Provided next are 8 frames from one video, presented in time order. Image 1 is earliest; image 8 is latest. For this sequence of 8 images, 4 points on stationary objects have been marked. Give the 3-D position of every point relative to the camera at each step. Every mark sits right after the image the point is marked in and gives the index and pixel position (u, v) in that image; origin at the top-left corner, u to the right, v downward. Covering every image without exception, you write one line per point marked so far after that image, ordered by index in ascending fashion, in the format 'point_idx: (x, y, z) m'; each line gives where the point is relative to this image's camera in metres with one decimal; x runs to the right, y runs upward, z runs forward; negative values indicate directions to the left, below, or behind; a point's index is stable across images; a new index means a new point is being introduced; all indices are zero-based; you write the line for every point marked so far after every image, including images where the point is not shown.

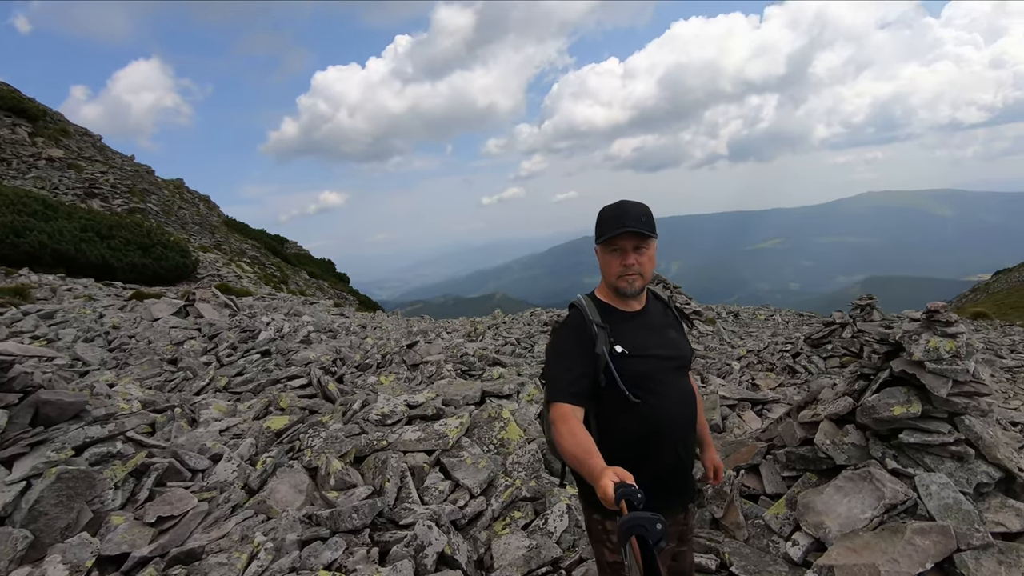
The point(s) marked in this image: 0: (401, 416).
0: (-2.2, -2.5, +10.5) m
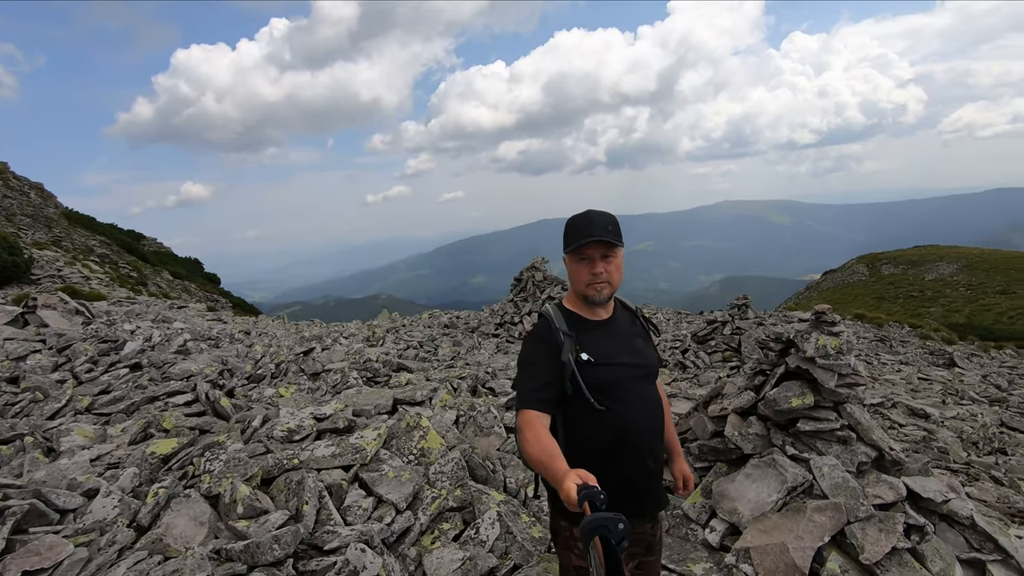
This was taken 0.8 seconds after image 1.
0: (-3.7, -2.6, +9.8) m
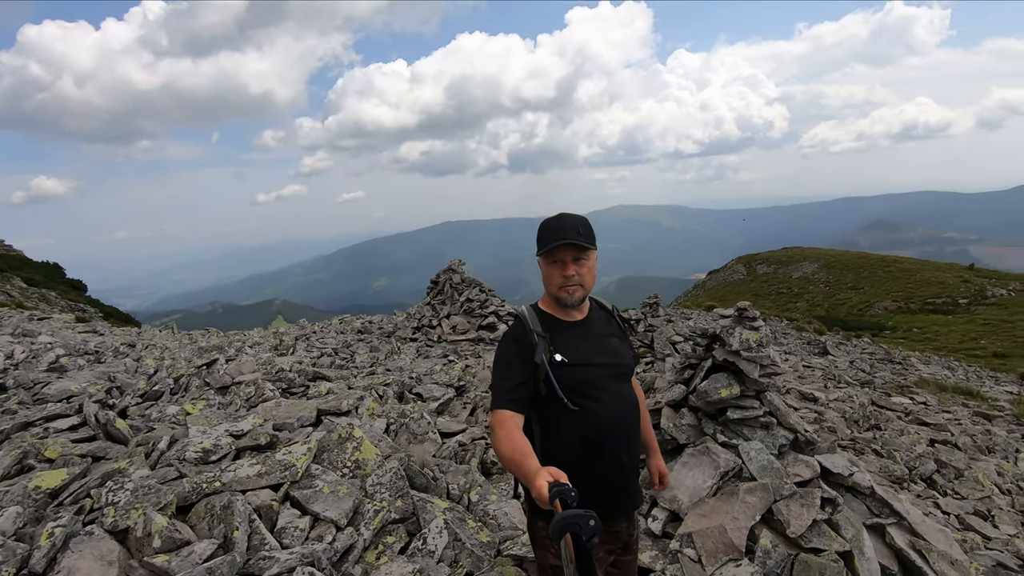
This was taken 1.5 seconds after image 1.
0: (-4.8, -2.7, +9.0) m
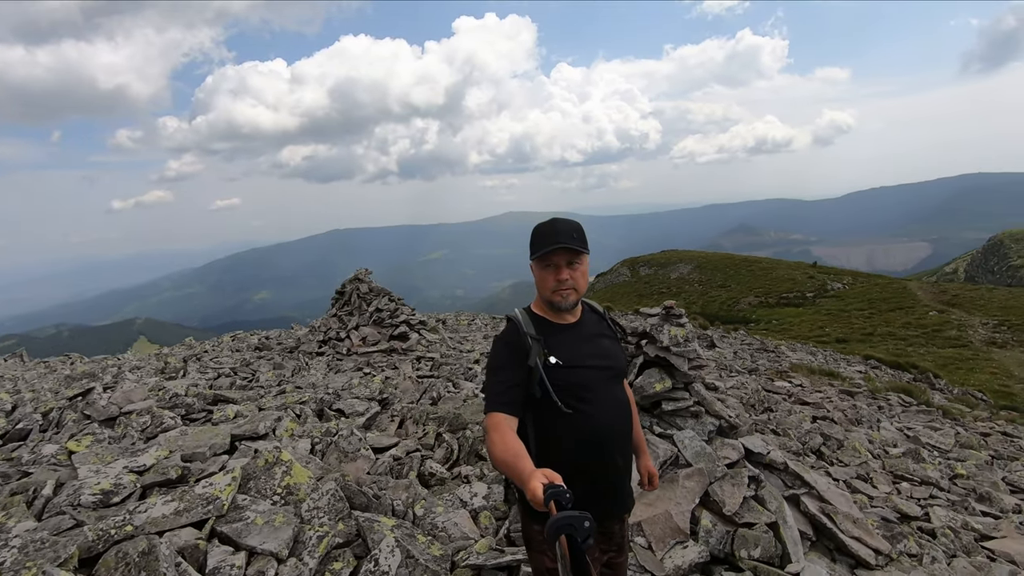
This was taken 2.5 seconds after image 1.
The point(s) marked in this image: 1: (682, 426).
0: (-5.6, -3.0, +7.9) m
1: (+2.6, -2.1, +8.3) m
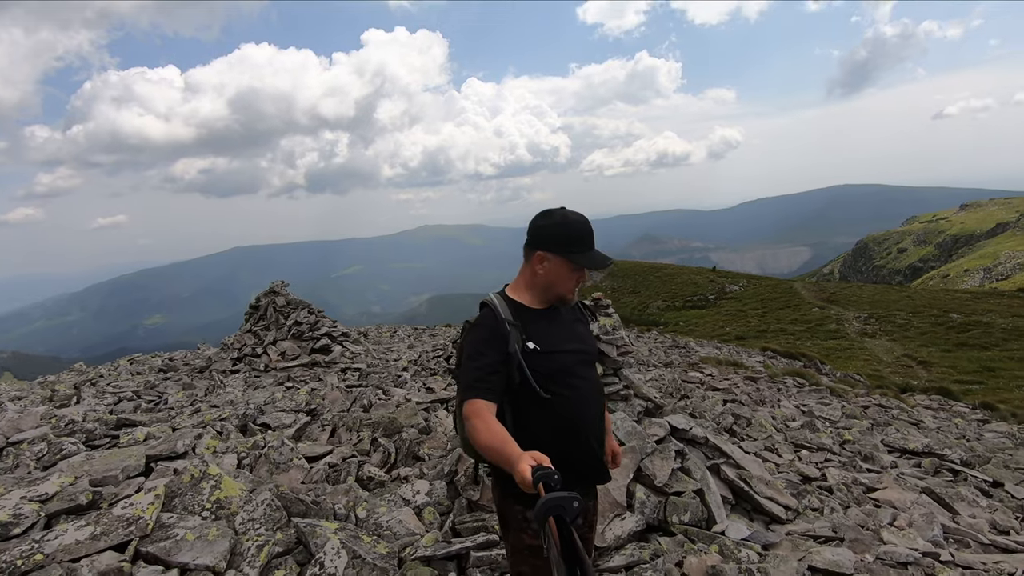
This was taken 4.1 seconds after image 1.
0: (-6.4, -3.1, +7.2) m
1: (+1.6, -2.0, +8.8) m
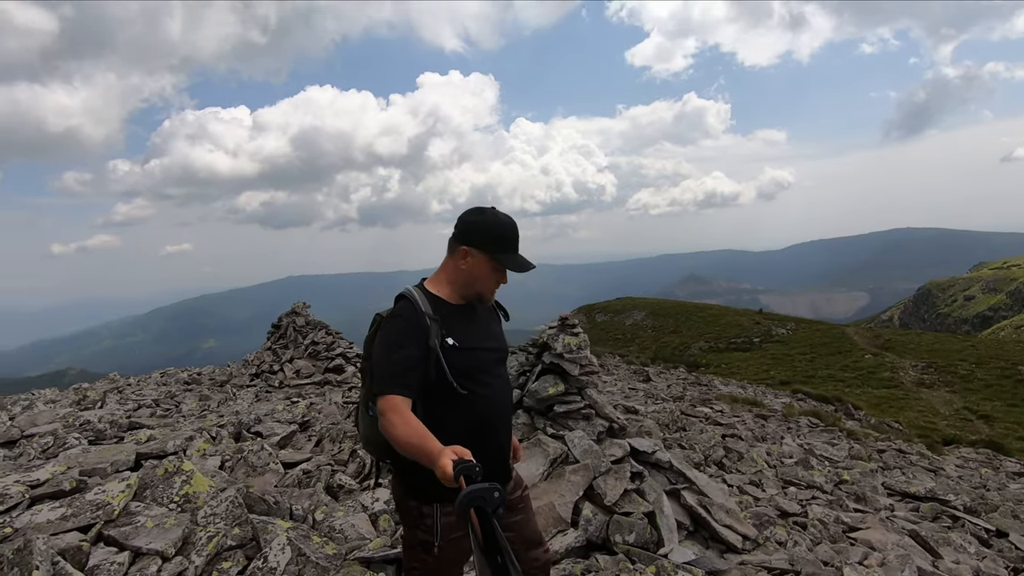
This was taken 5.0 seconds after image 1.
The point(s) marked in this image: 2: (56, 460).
0: (-7.2, -3.1, +7.8) m
1: (+1.0, -2.3, +8.8) m
2: (-8.1, -3.1, +9.6) m
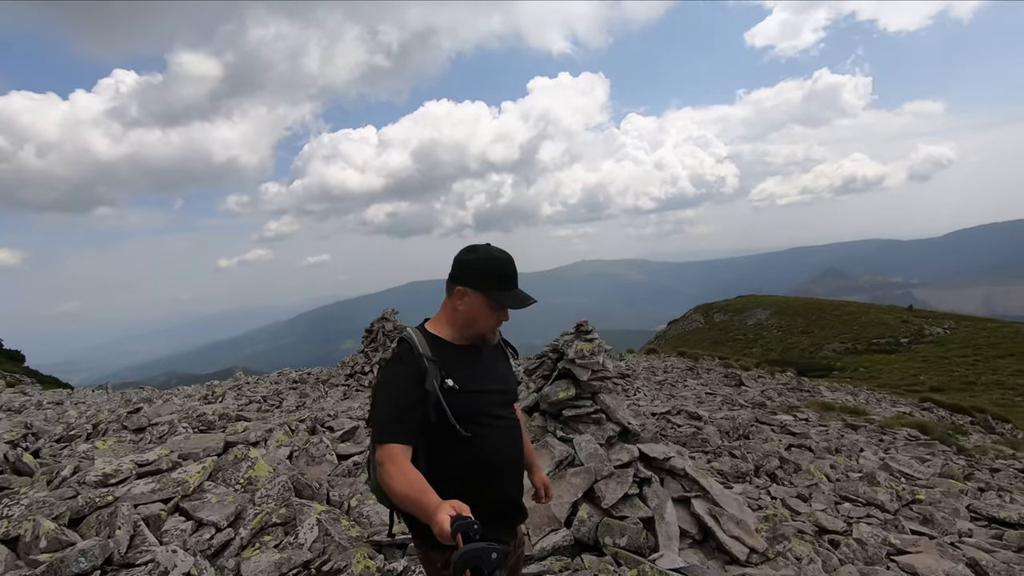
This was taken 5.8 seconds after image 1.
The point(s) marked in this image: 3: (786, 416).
0: (-7.0, -3.4, +9.8) m
1: (+1.2, -2.4, +9.1) m
2: (-7.6, -3.4, +11.7) m
3: (+9.4, -4.4, +18.4) m
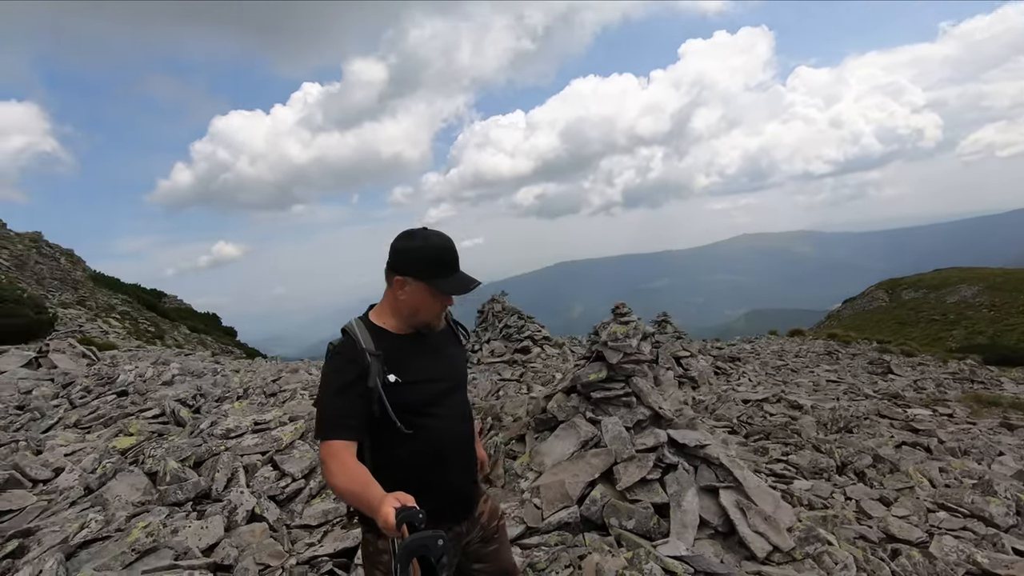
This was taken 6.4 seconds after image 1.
0: (-6.0, -3.2, +12.0) m
1: (+1.7, -2.1, +9.1) m
2: (-6.0, -3.1, +14.0) m
3: (+12.1, -3.6, +15.8) m
